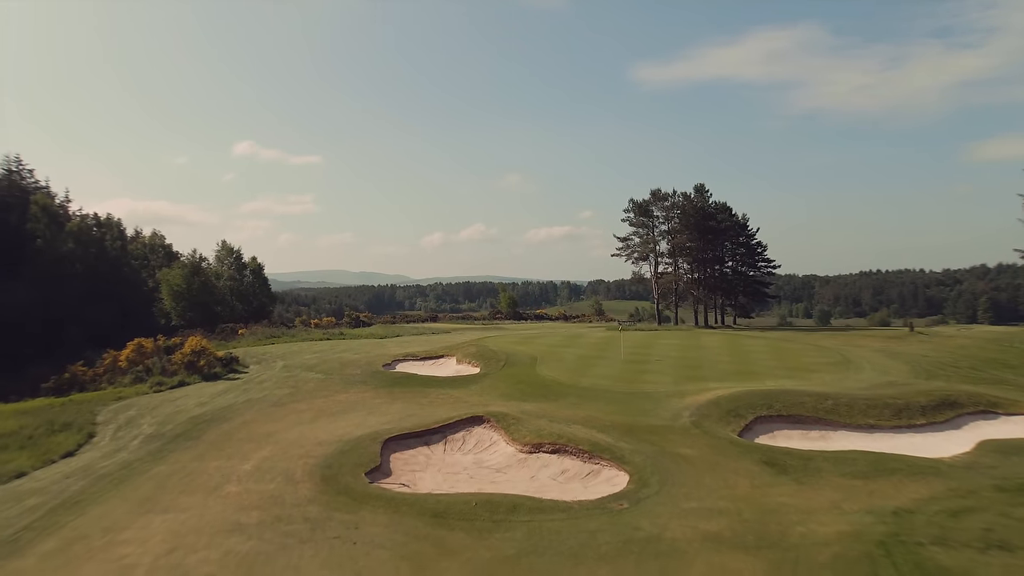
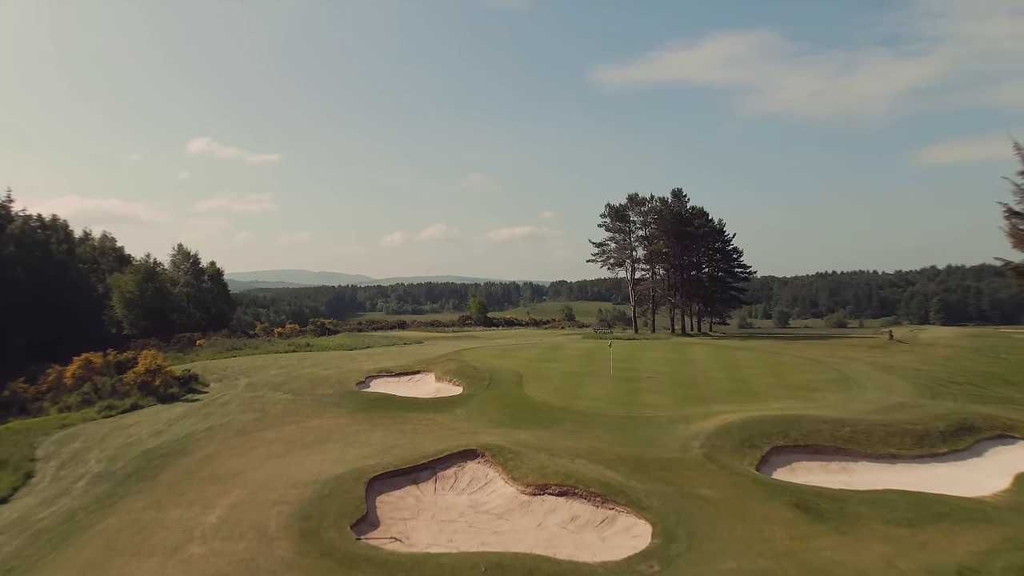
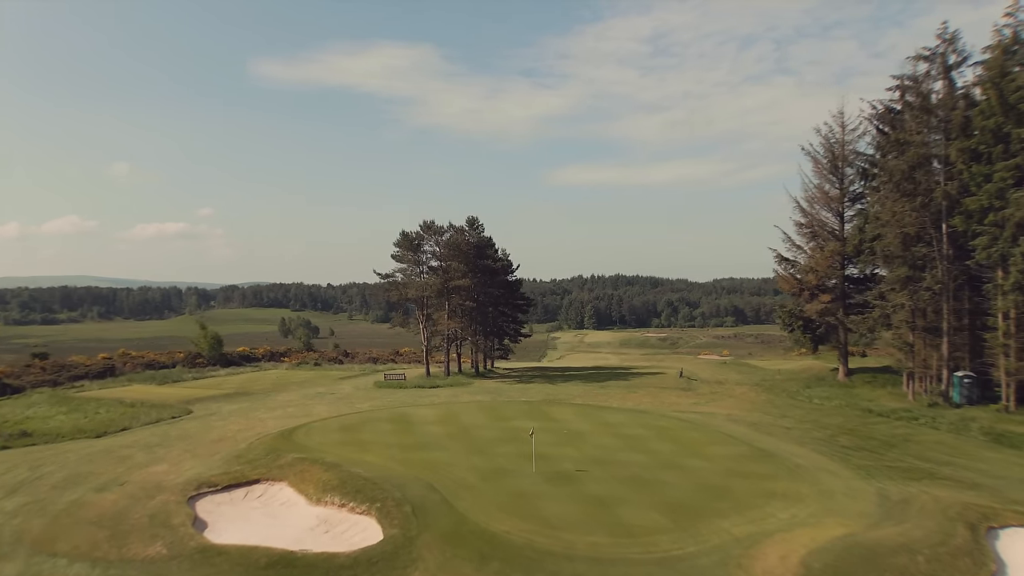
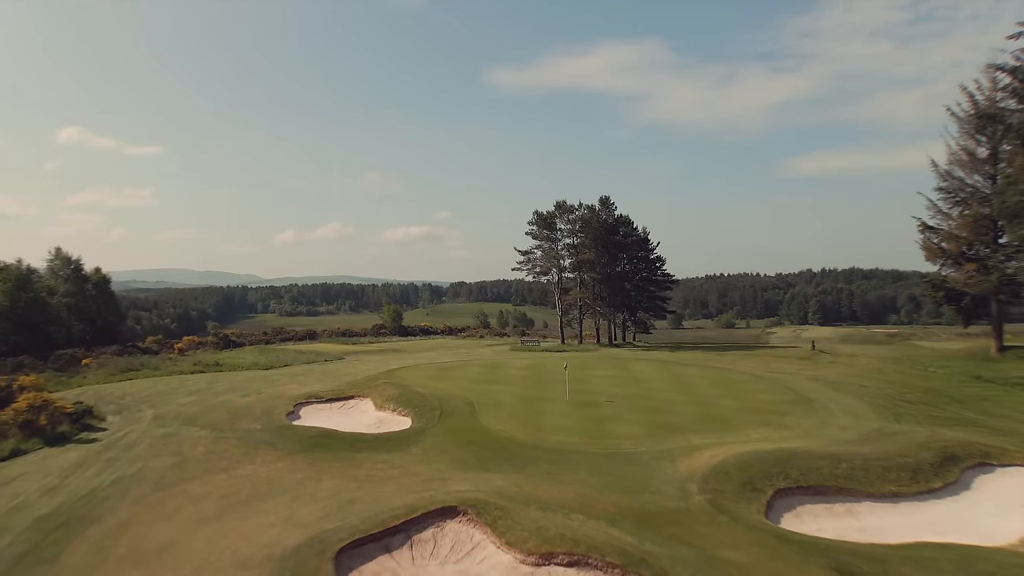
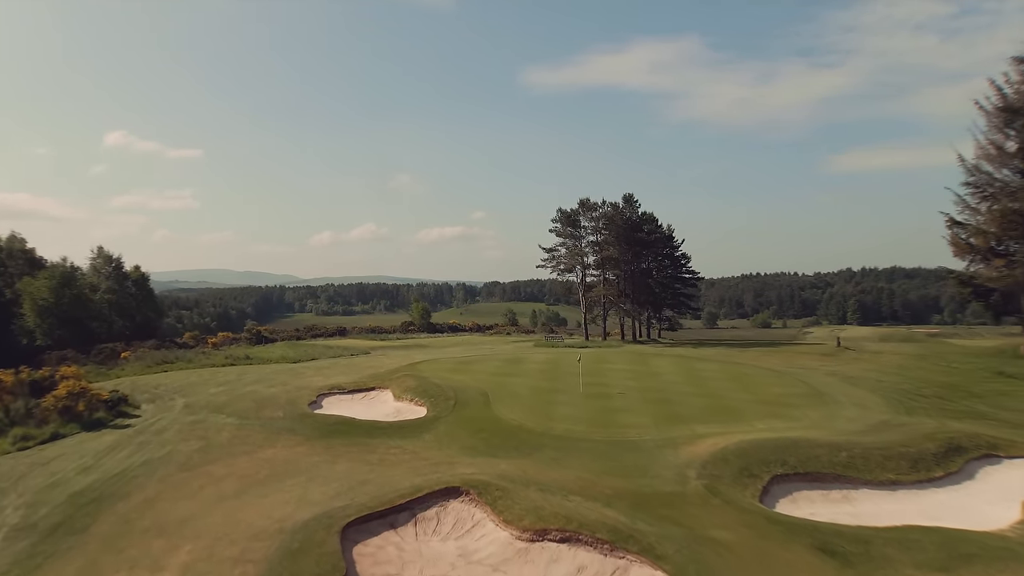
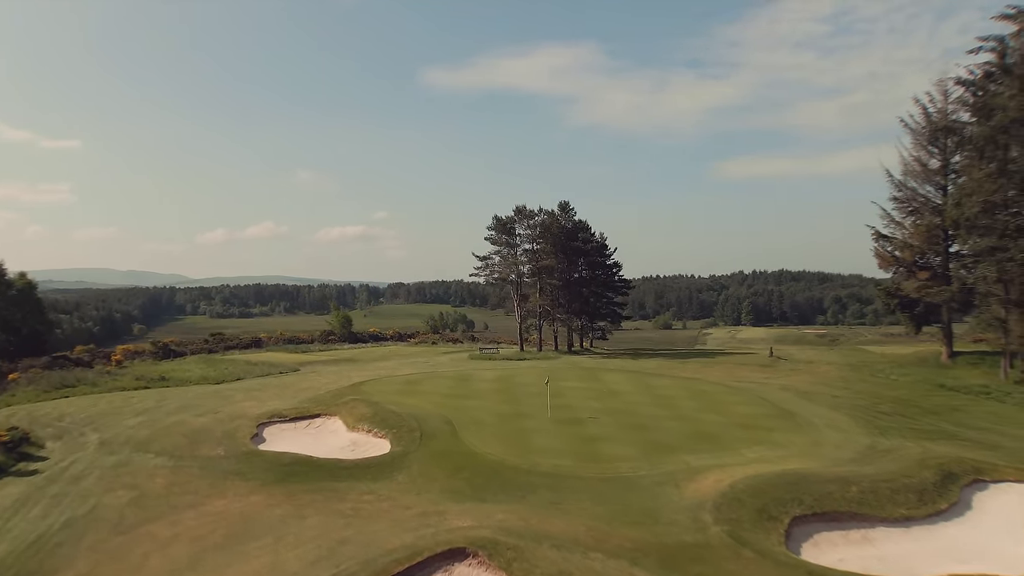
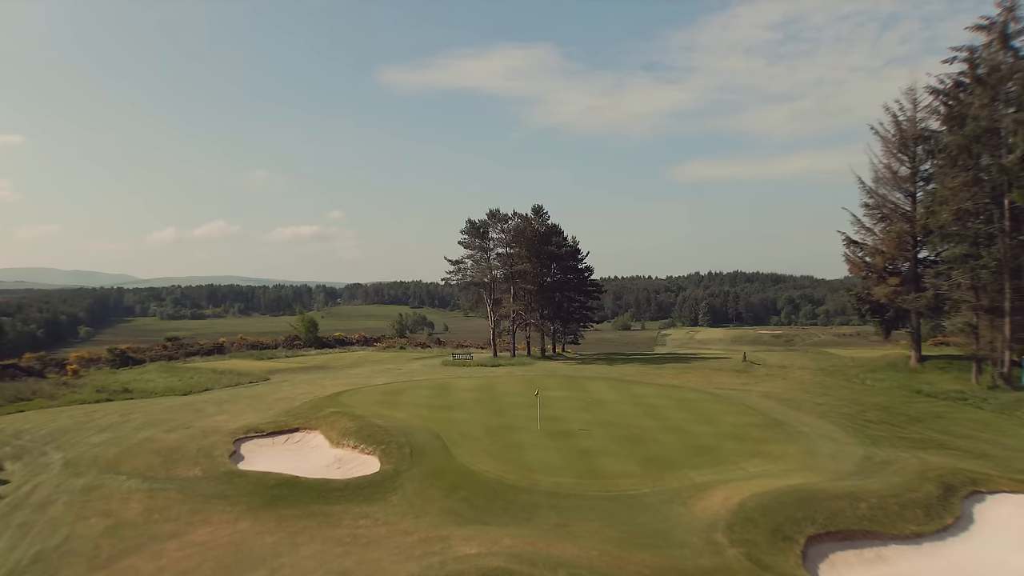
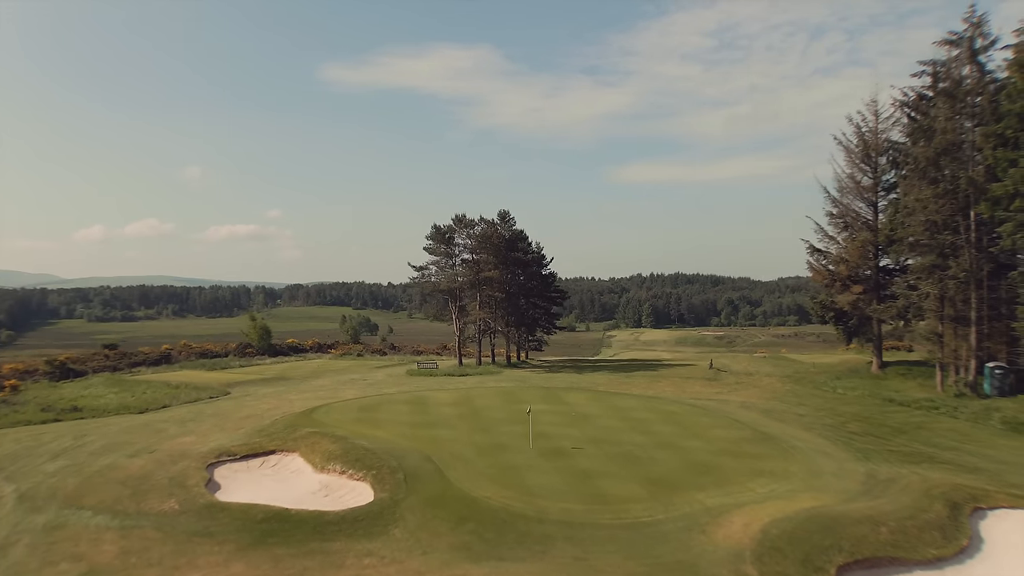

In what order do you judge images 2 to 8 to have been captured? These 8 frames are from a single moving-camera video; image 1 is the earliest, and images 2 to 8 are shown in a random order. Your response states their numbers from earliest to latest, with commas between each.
2, 5, 4, 6, 7, 8, 3
